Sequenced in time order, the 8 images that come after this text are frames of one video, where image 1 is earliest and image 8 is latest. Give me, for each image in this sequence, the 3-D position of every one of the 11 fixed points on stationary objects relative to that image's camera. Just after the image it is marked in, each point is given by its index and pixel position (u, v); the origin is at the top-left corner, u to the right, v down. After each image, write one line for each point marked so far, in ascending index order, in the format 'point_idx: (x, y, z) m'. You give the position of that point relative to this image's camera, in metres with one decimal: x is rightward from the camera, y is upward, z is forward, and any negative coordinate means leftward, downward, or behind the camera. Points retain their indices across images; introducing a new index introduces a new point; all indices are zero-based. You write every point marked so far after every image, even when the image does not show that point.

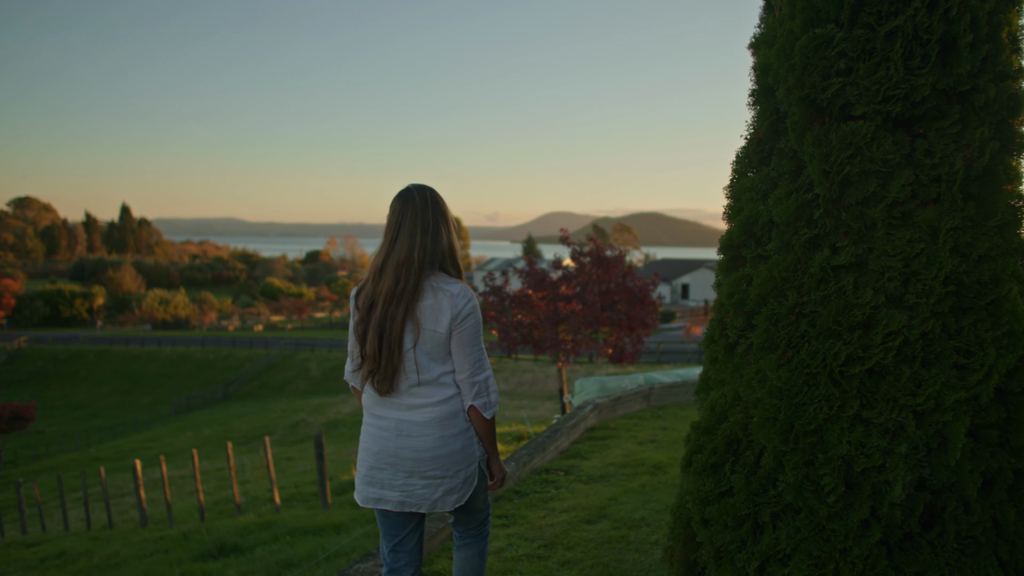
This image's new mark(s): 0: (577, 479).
0: (+0.6, -1.7, +5.4) m
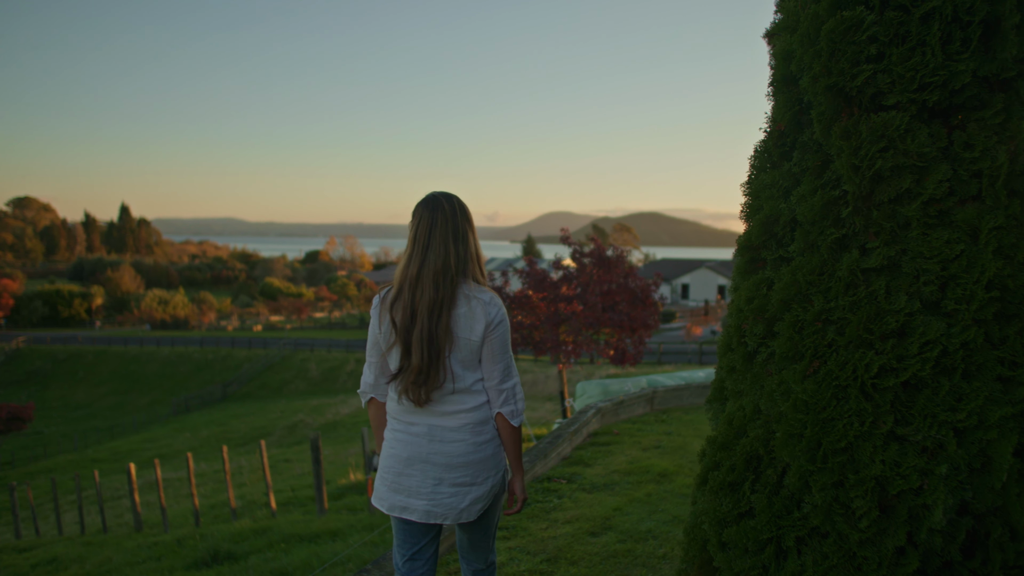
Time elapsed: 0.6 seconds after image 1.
0: (+0.6, -1.7, +5.2) m
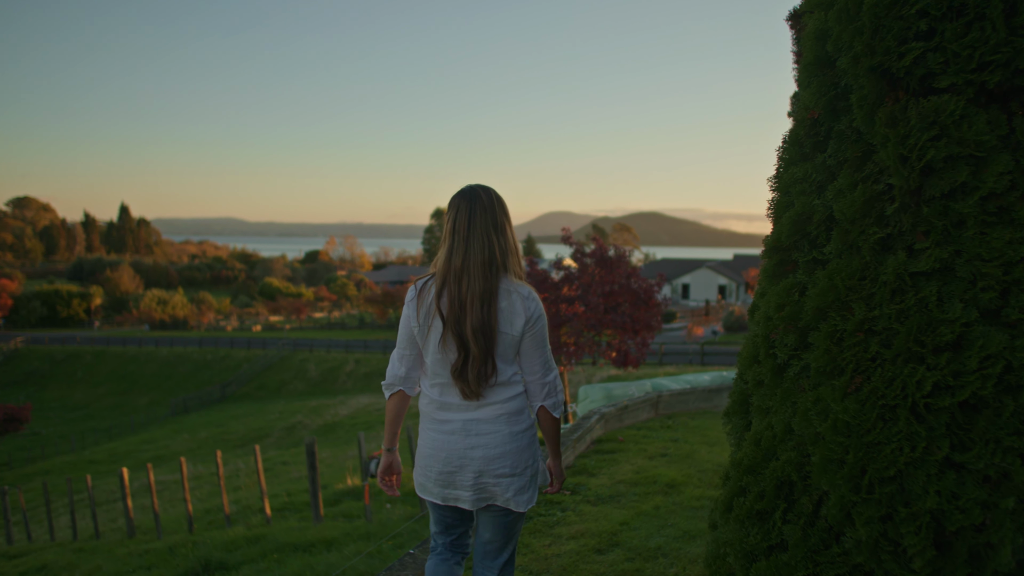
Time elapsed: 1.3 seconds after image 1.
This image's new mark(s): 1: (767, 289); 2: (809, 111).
0: (+0.6, -1.7, +5.0) m
1: (+0.9, 0.0, +2.2) m
2: (+1.1, +0.6, +2.2) m
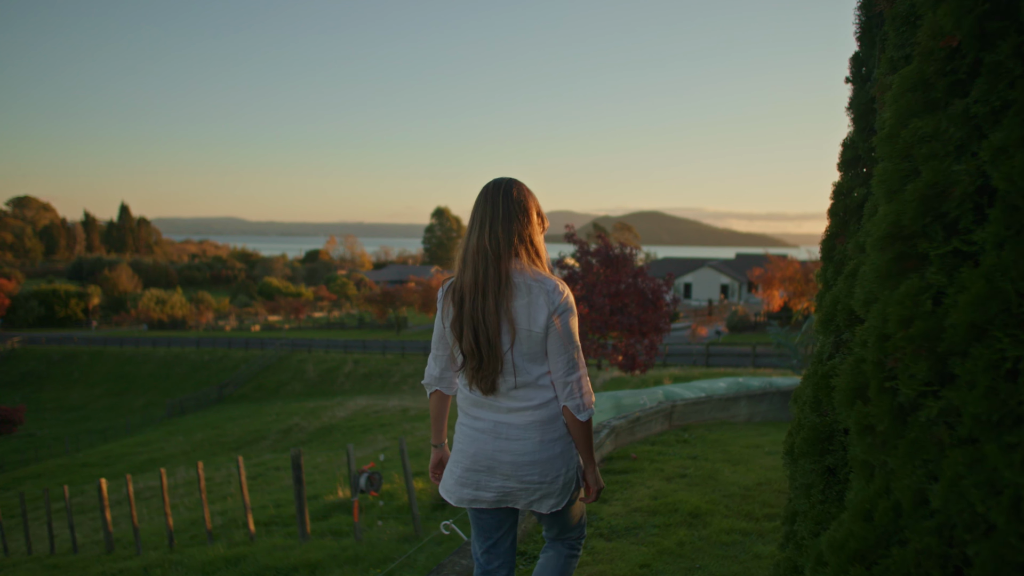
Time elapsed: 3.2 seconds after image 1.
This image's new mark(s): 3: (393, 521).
0: (+0.6, -1.7, +4.3) m
1: (+0.9, 0.0, +1.6) m
2: (+1.1, +0.6, +1.5) m
3: (-1.7, -3.3, +8.6) m
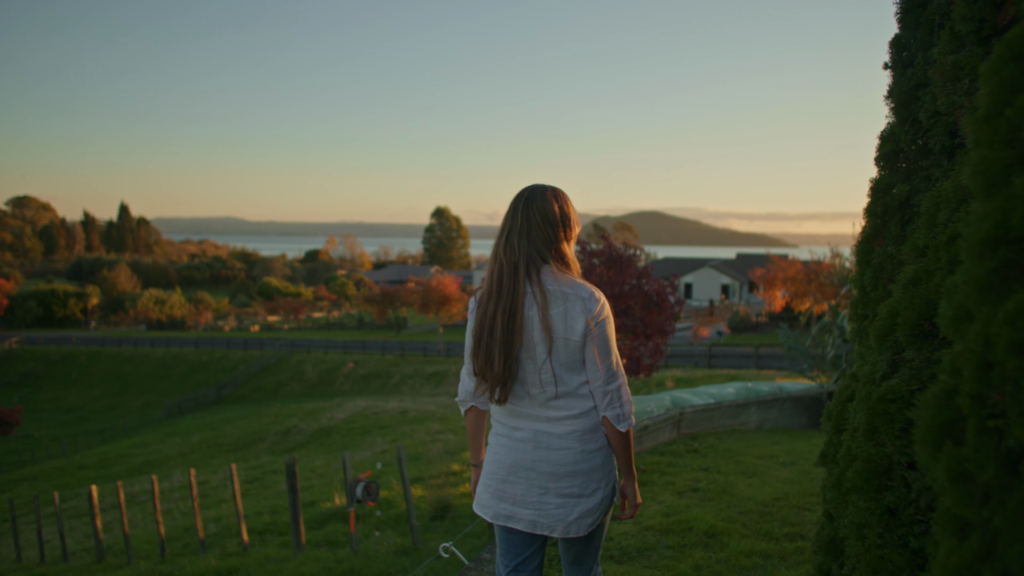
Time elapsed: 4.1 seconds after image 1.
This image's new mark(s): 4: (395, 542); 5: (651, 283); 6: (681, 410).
0: (+0.6, -1.8, +4.1) m
1: (+1.0, 0.0, +1.3) m
2: (+1.1, +0.6, +1.2) m
3: (-1.6, -3.3, +8.3) m
4: (-1.5, -3.3, +7.9) m
5: (+2.6, +0.1, +11.6) m
6: (+2.1, -1.5, +7.5) m
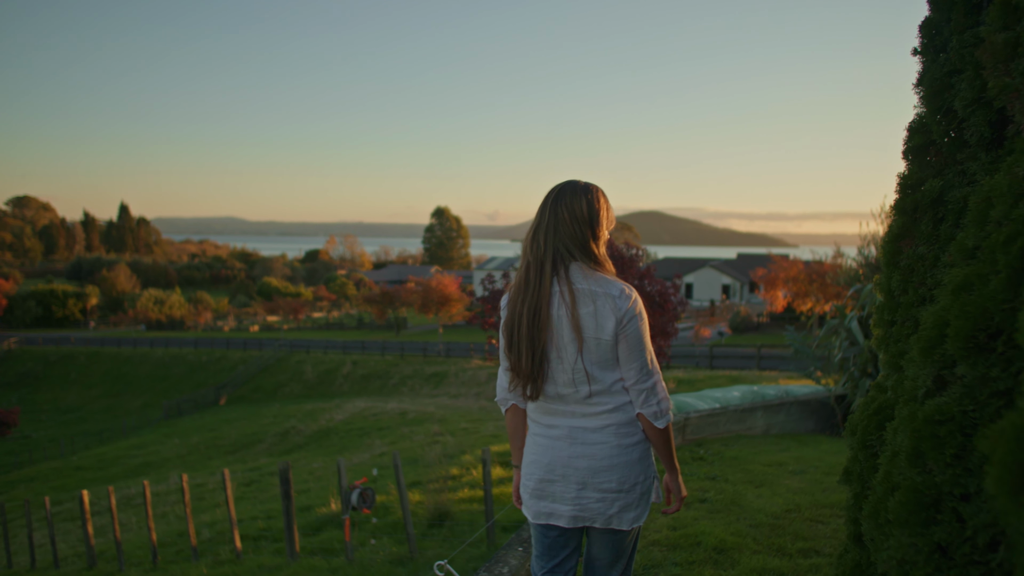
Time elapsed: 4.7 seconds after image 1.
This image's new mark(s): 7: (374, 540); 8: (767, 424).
0: (+0.6, -1.8, +3.8) m
1: (+1.0, -0.1, +1.1) m
2: (+1.1, +0.6, +1.0) m
3: (-1.7, -3.3, +8.1) m
4: (-1.5, -3.3, +7.6) m
5: (+2.6, +0.1, +11.4) m
6: (+2.0, -1.5, +7.2) m
7: (-1.8, -3.4, +8.2) m
8: (+3.6, -1.9, +8.6) m
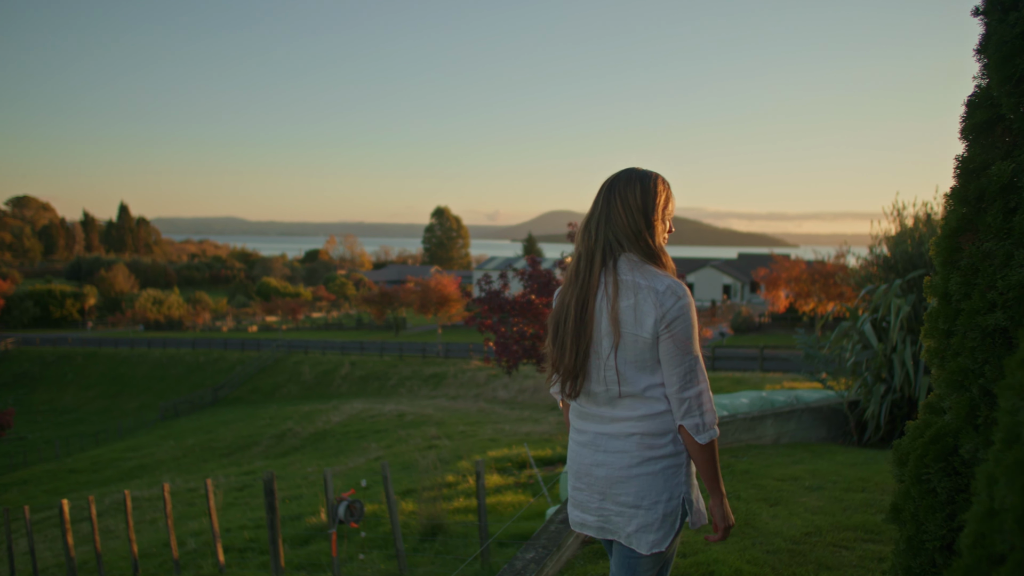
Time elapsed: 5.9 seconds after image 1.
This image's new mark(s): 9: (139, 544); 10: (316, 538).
0: (+0.6, -1.8, +3.4) m
1: (+0.9, -0.1, +0.6) m
2: (+1.0, +0.6, +0.6) m
3: (-1.7, -3.3, +7.7) m
4: (-1.6, -3.3, +7.2) m
5: (+2.6, +0.1, +10.9) m
6: (+2.0, -1.5, +6.8) m
7: (-1.9, -3.4, +7.8) m
8: (+3.5, -1.9, +8.1) m
9: (-7.1, -4.8, +11.5) m
10: (-2.9, -3.7, +9.0) m
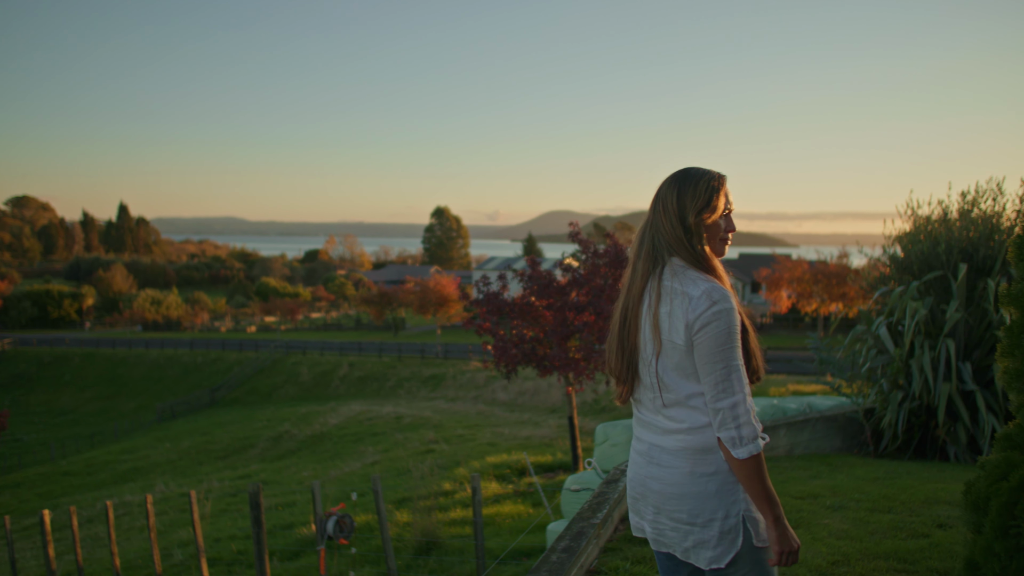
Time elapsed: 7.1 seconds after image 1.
0: (+0.5, -1.8, +3.0) m
1: (+0.9, -0.1, +0.3) m
2: (+1.0, +0.5, +0.2) m
3: (-1.7, -3.4, +7.3) m
4: (-1.6, -3.3, +6.8) m
5: (+2.6, 0.0, +10.5) m
6: (+2.0, -1.5, +6.4) m
7: (-1.9, -3.4, +7.4) m
8: (+3.5, -1.9, +7.7) m
9: (-7.1, -4.9, +11.1) m
10: (-2.9, -3.7, +8.6) m
